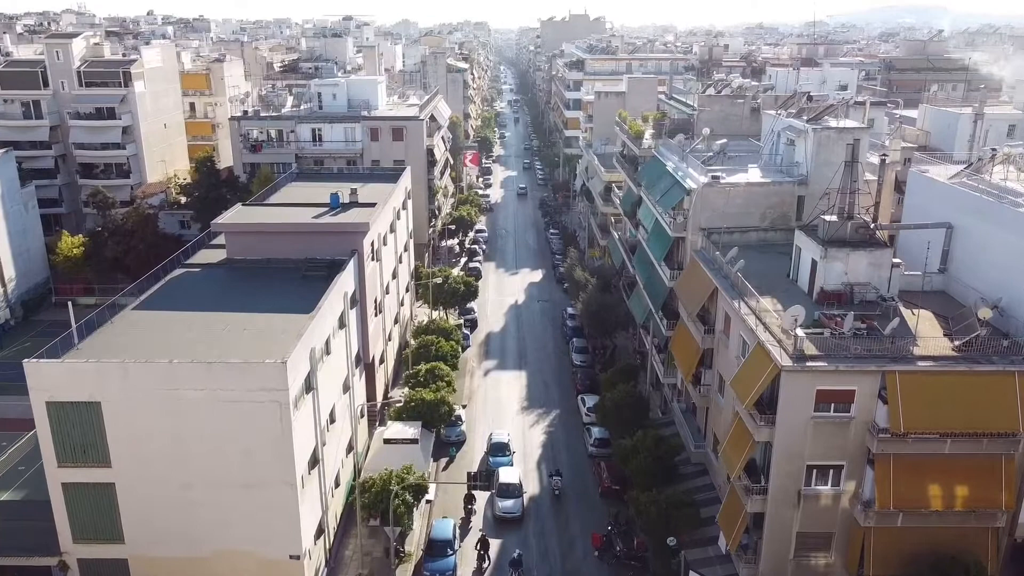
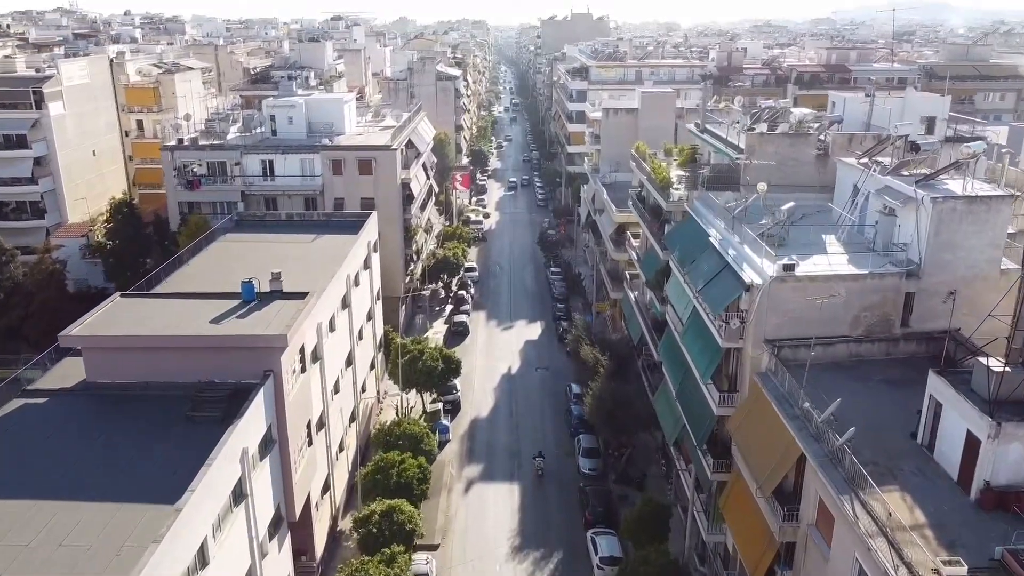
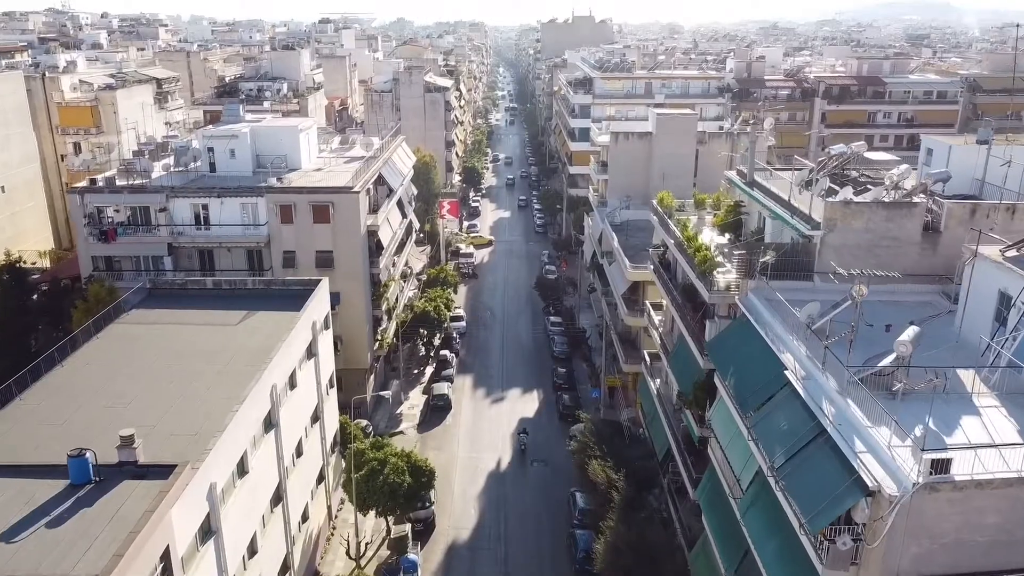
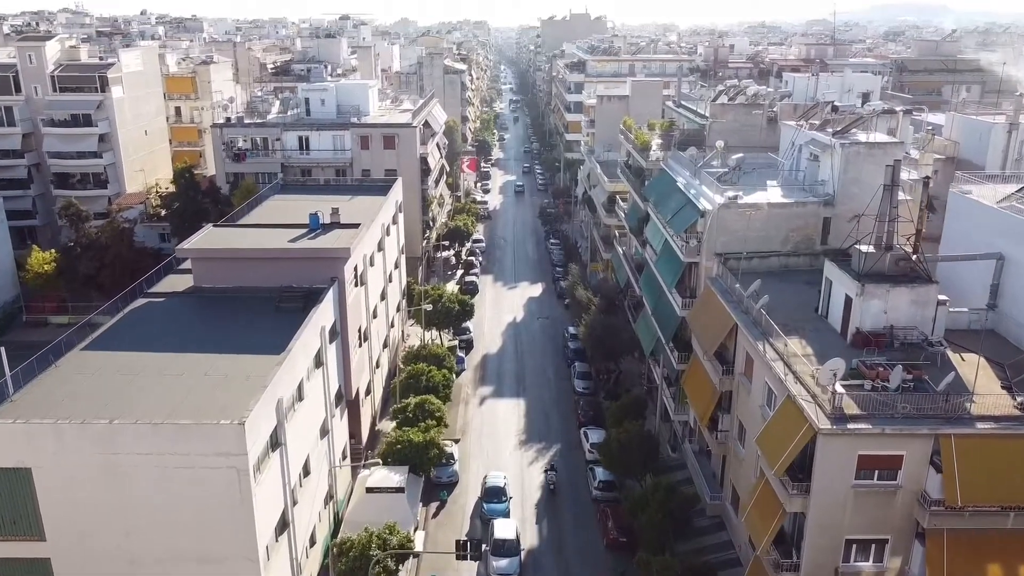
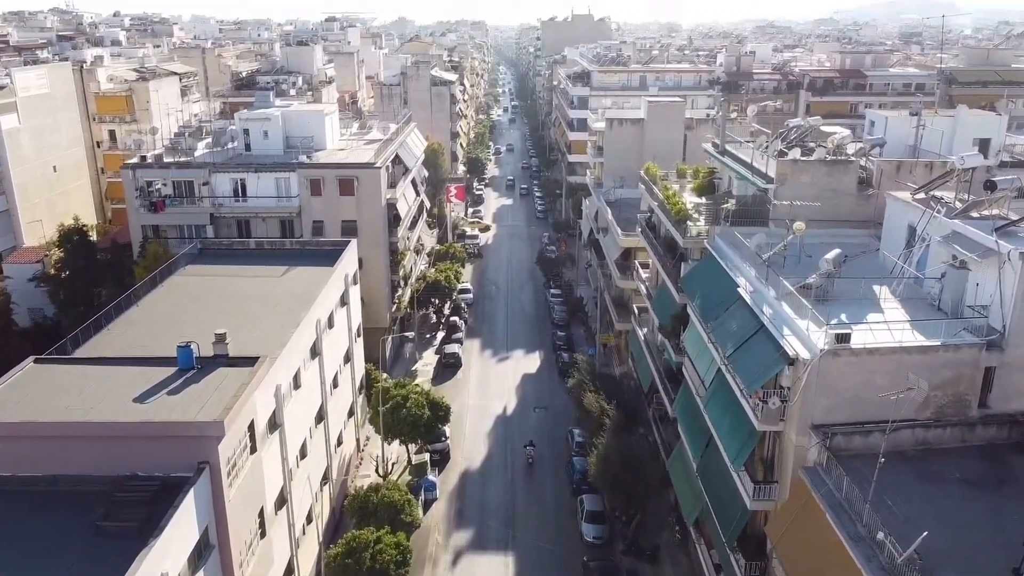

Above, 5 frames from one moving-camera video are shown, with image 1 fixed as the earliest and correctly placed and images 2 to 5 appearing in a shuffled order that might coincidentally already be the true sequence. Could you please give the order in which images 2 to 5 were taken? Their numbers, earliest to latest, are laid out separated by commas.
4, 2, 5, 3
